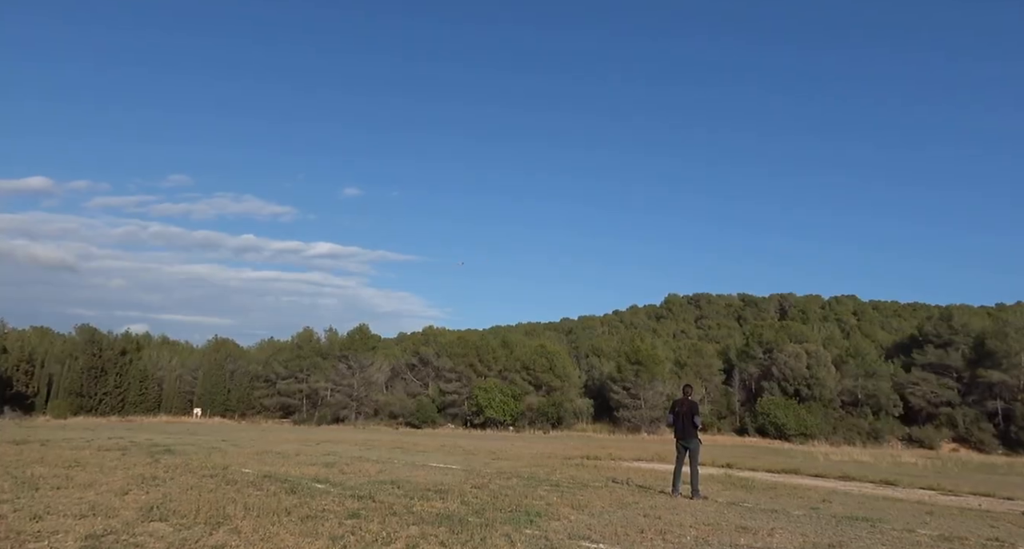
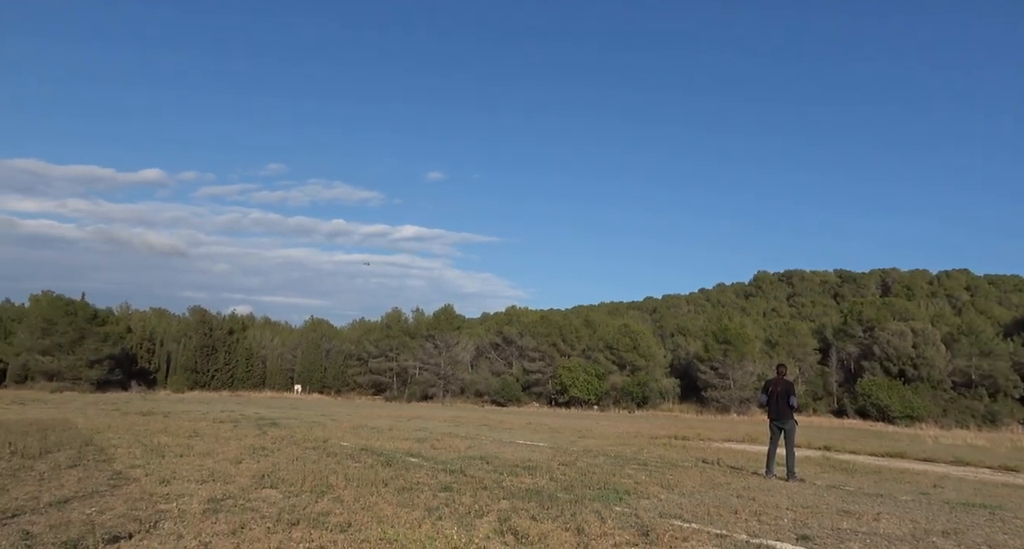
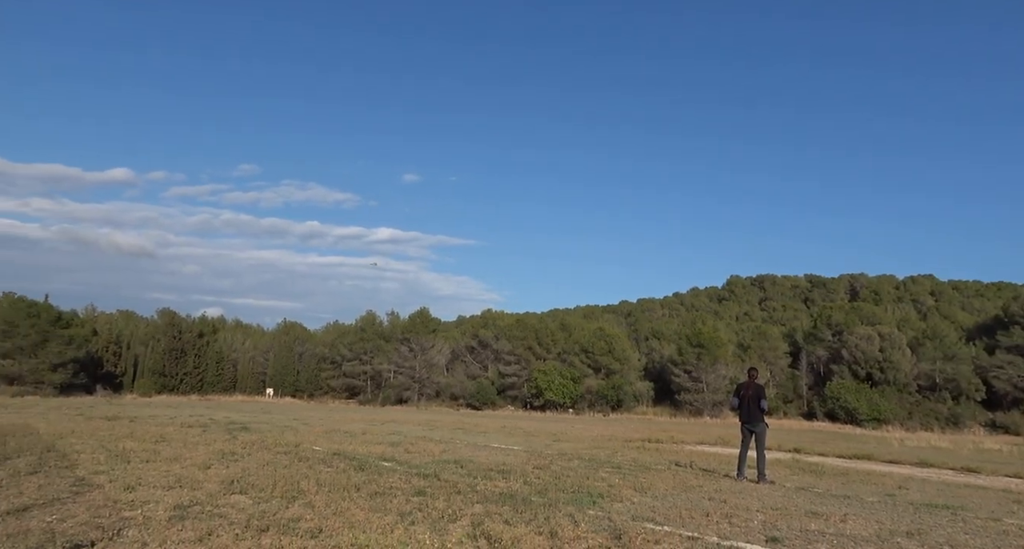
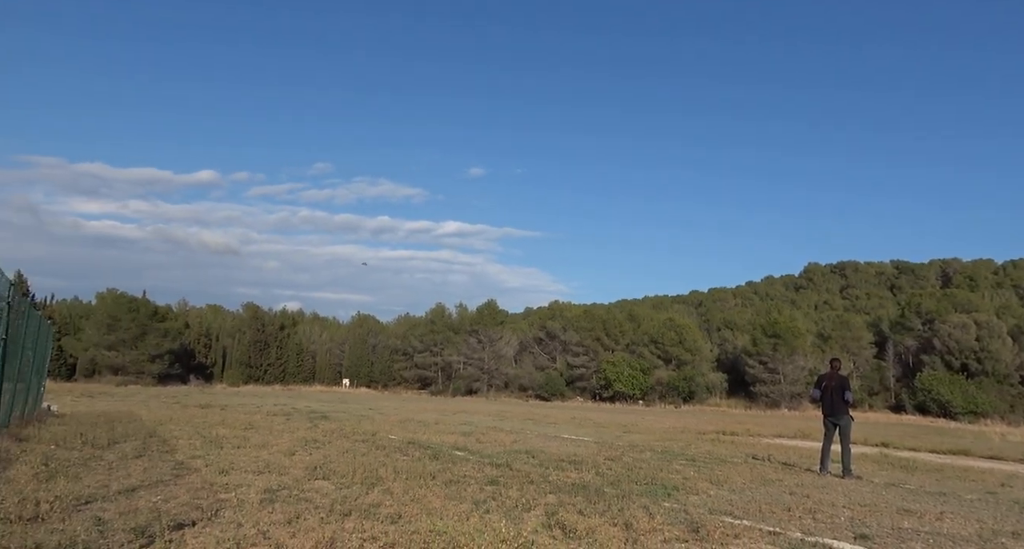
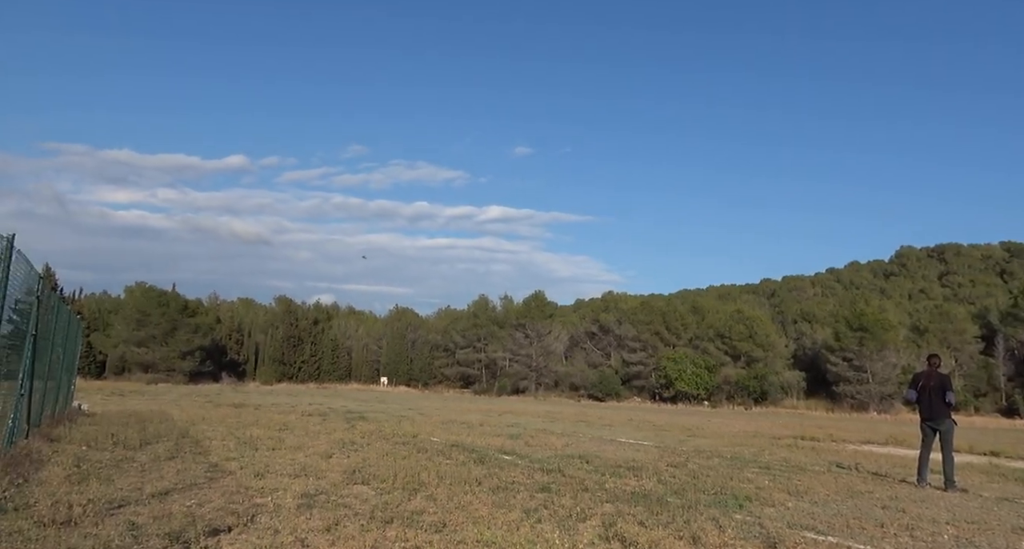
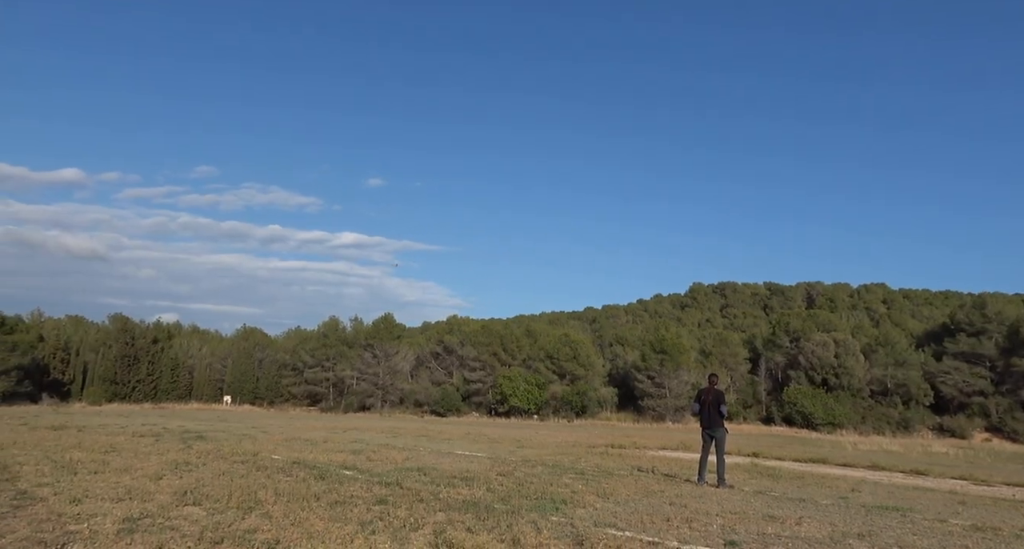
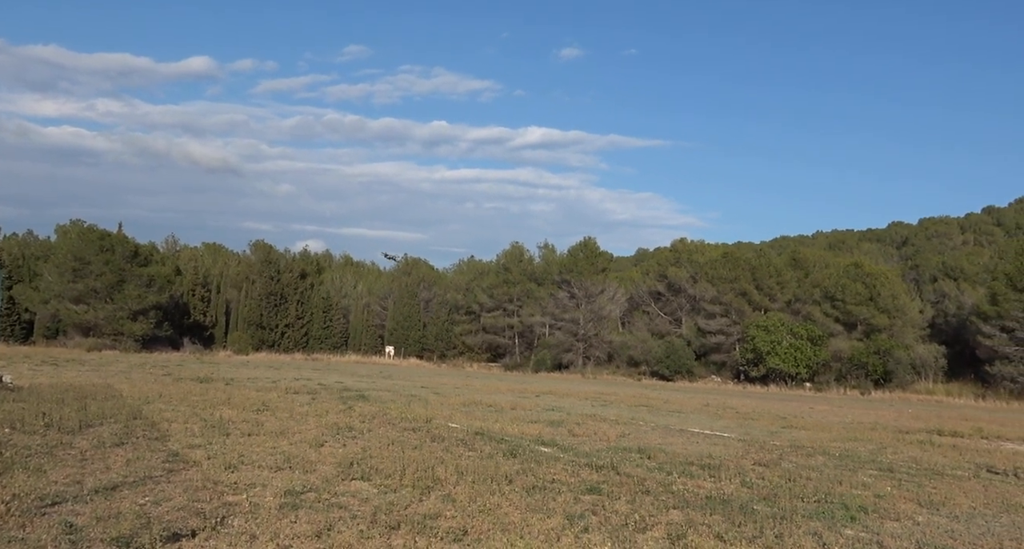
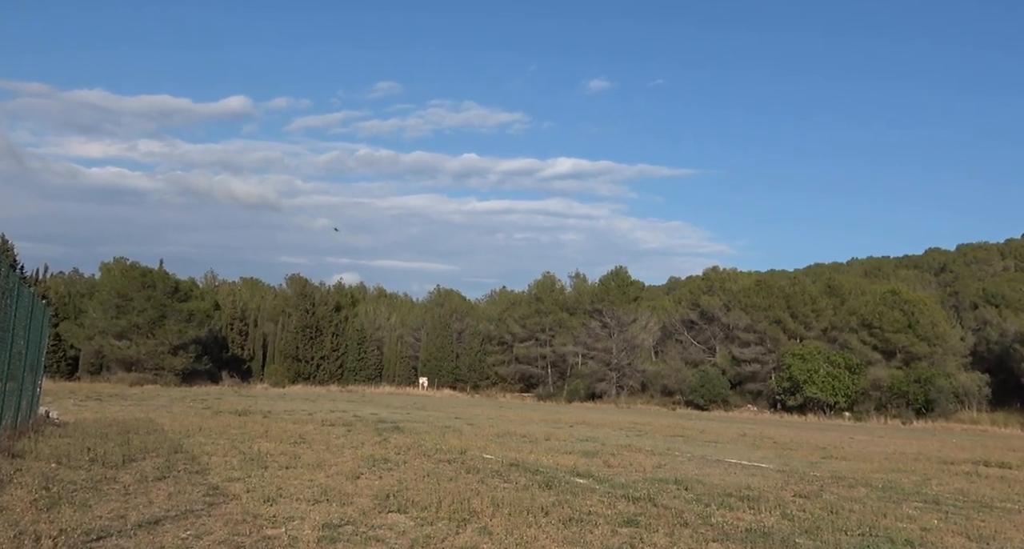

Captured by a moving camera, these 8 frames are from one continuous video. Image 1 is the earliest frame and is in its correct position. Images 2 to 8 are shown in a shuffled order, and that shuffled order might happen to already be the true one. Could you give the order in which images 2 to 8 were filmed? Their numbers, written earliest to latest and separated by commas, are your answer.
6, 3, 2, 4, 5, 8, 7
